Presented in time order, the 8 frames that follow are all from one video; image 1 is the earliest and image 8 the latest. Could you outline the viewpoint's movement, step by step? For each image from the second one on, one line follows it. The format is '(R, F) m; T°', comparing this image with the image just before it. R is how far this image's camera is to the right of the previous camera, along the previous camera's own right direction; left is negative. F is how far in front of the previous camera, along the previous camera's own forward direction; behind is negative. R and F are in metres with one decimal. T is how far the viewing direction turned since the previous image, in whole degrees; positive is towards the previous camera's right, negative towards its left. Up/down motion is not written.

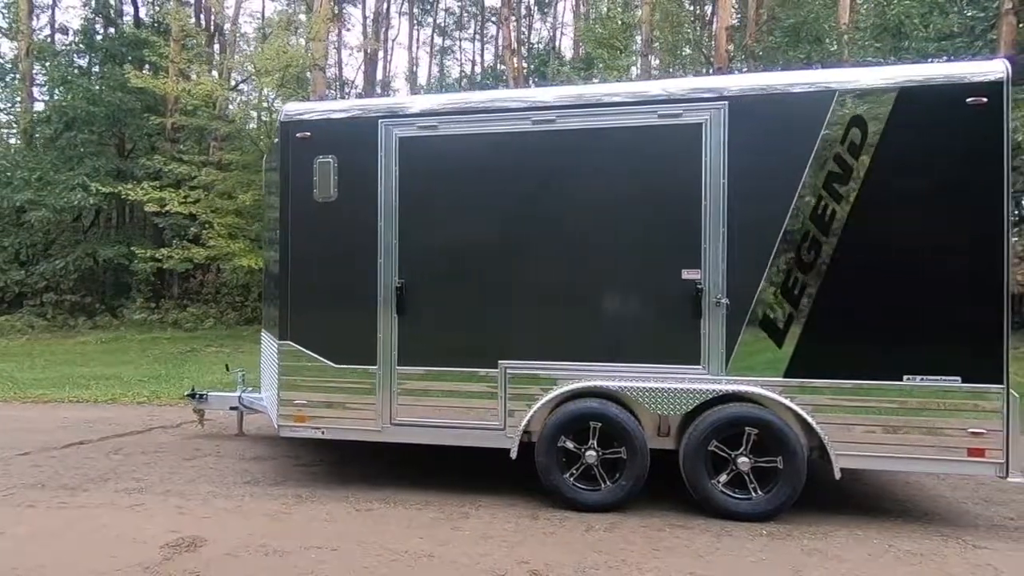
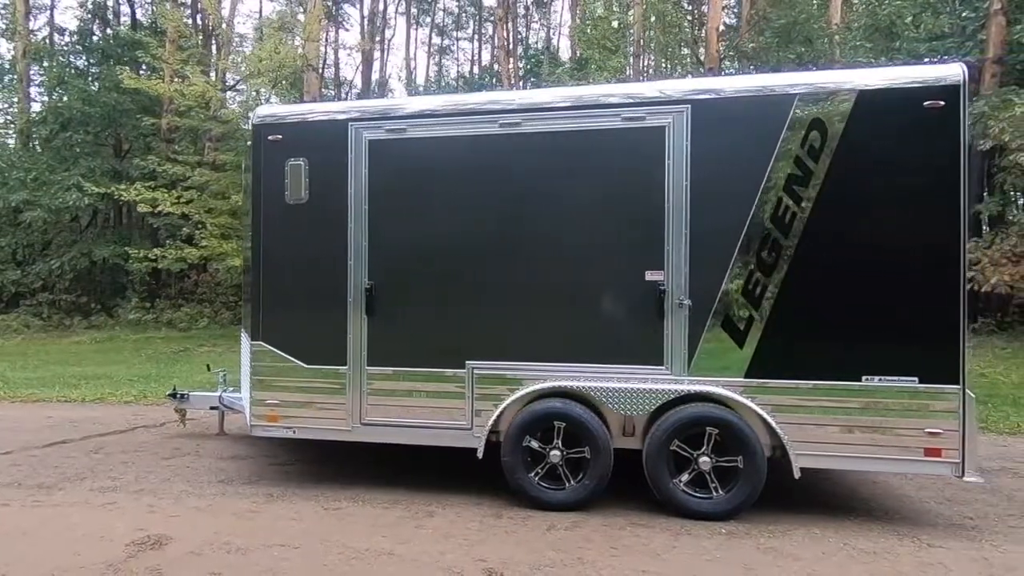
(+0.3, -0.1) m; -1°
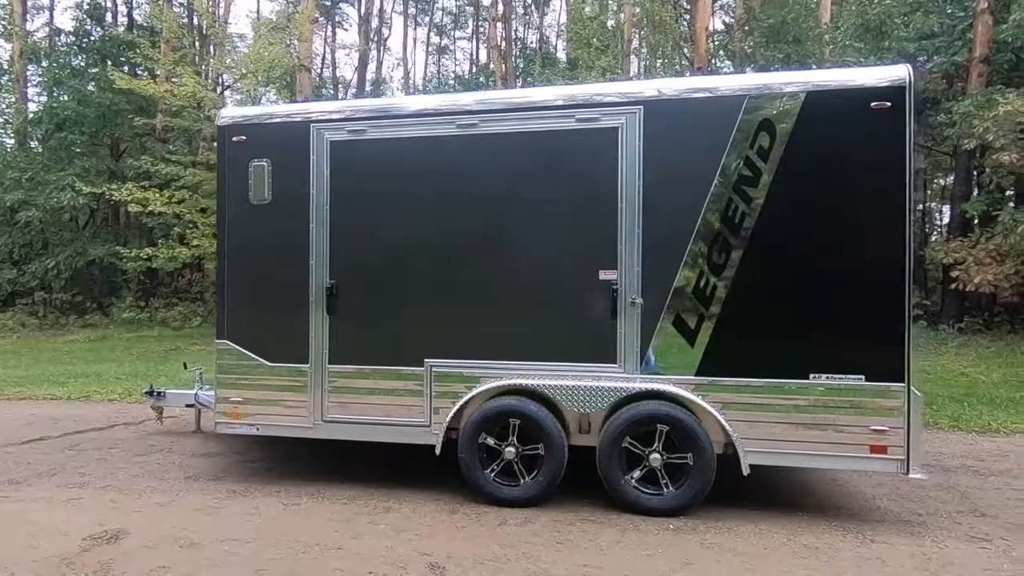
(+0.3, -0.1) m; -1°
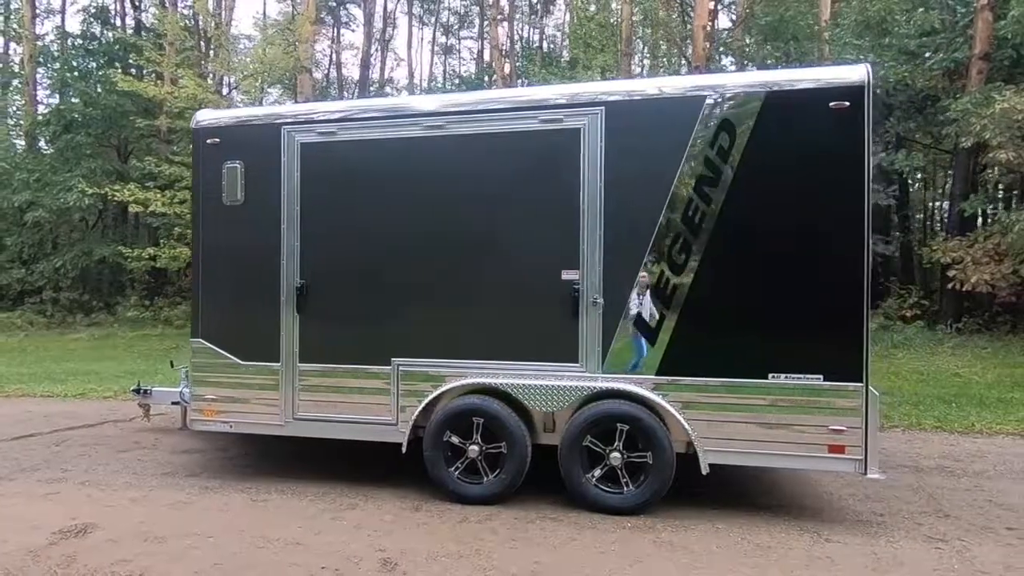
(+0.4, 0.0) m; -1°
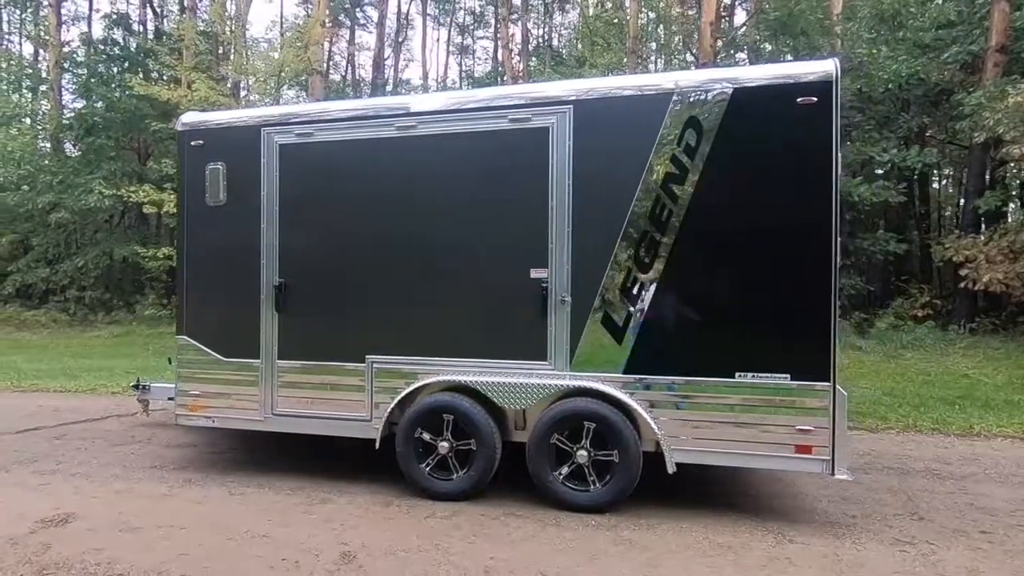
(+0.4, 0.0) m; -2°
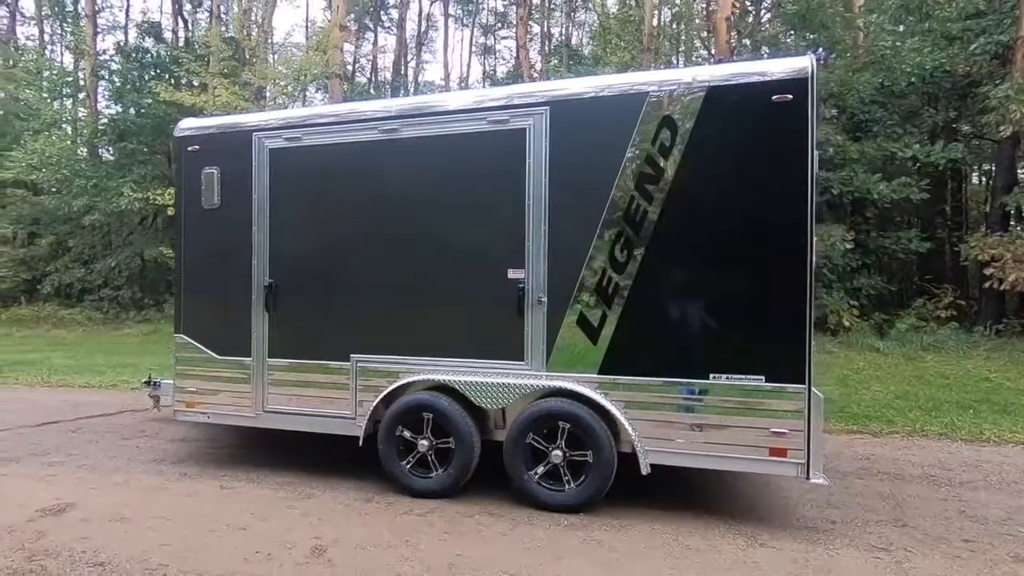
(+0.4, 0.0) m; -3°
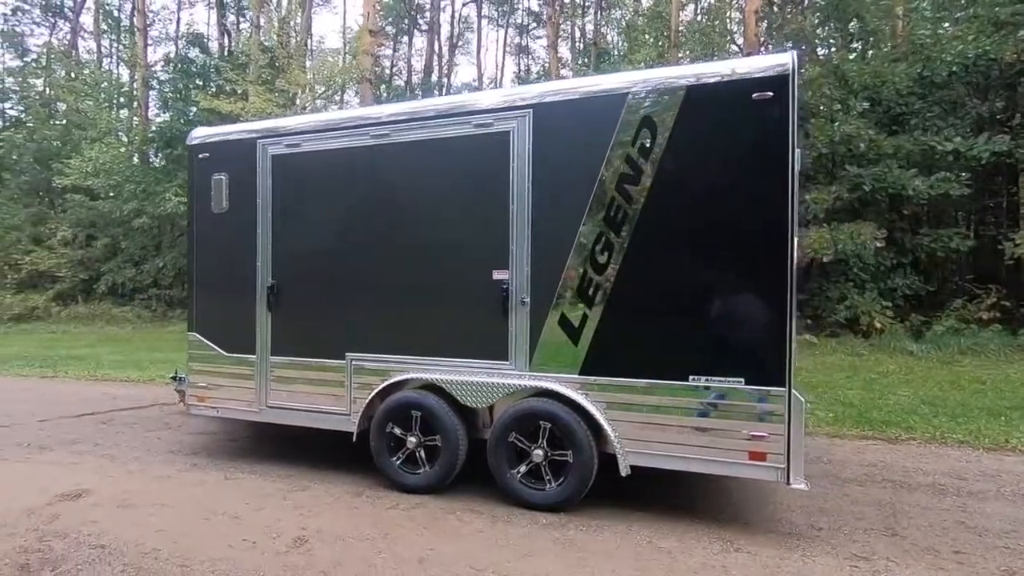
(+0.5, 0.0) m; -5°
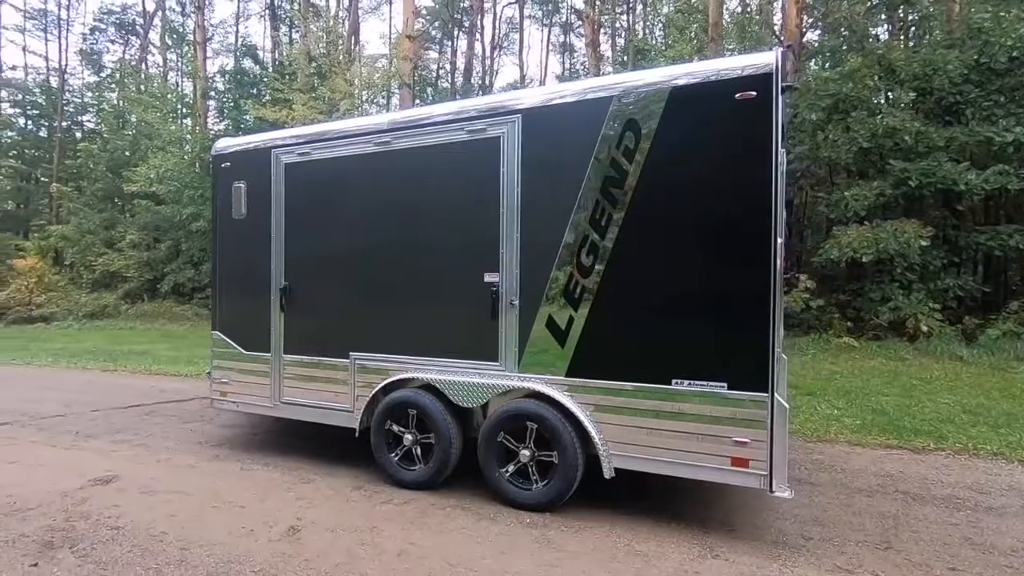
(+0.6, 0.0) m; -6°
